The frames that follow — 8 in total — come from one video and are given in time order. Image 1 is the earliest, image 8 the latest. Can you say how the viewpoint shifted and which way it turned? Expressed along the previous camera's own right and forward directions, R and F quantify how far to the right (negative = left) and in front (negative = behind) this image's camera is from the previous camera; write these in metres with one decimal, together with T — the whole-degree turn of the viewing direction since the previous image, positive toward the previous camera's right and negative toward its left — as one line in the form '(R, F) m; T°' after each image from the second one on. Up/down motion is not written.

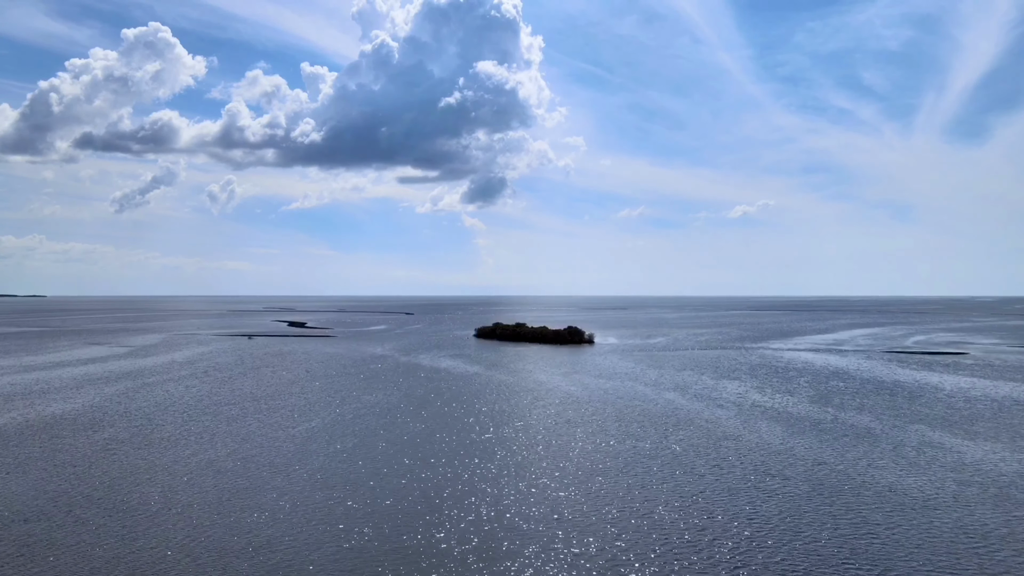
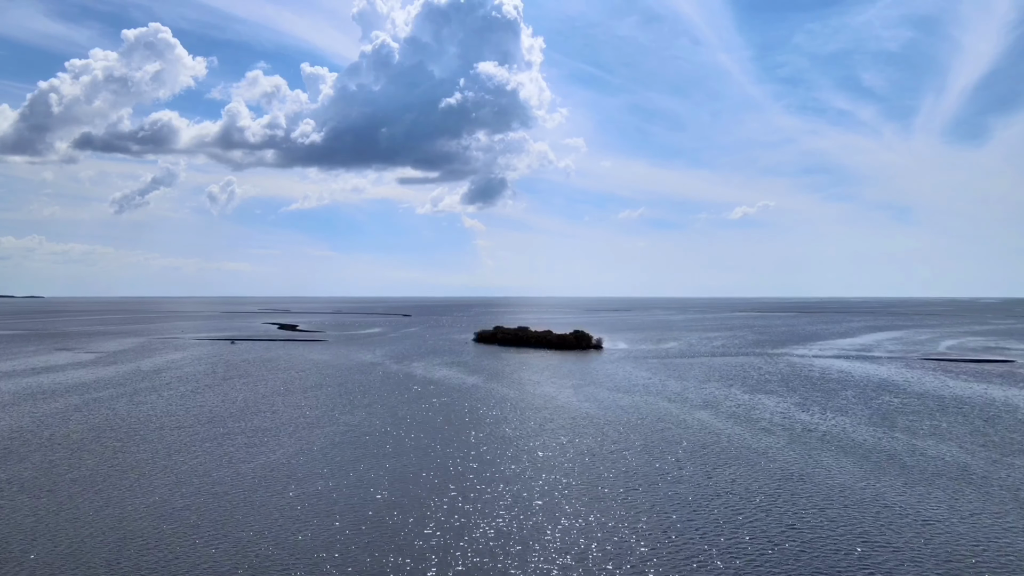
(-0.2, +5.6) m; 0°
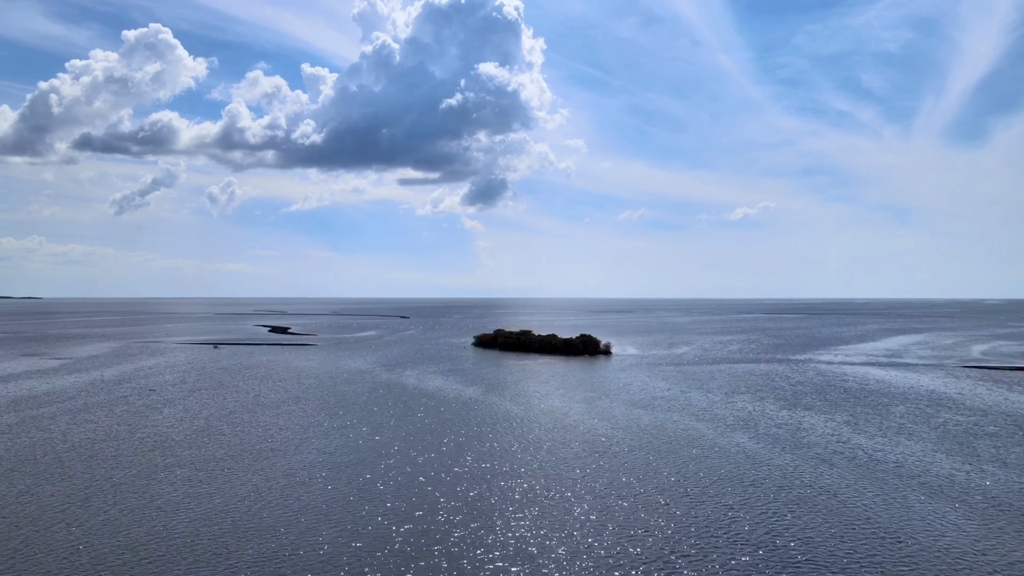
(-0.2, +5.0) m; 0°
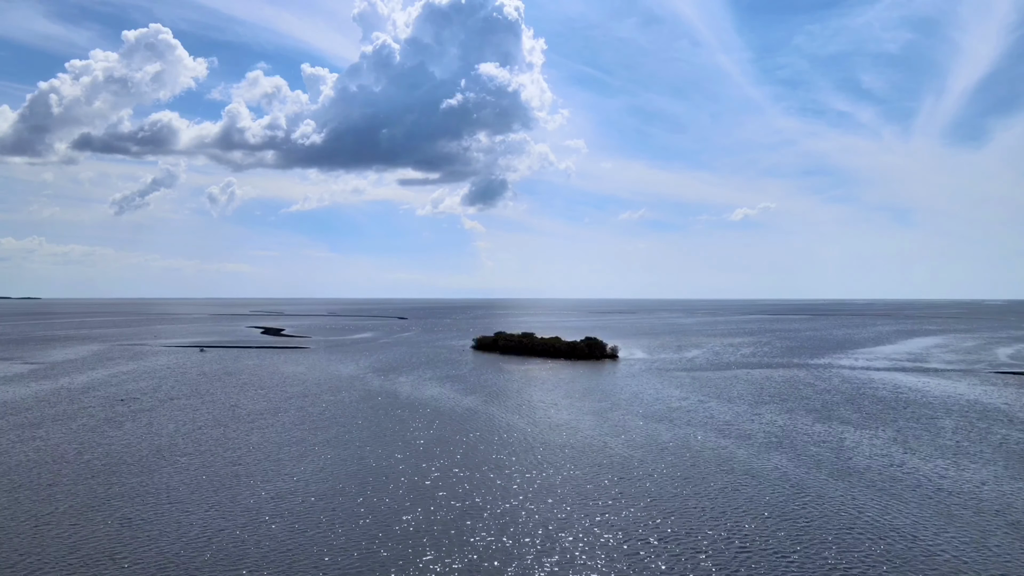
(-0.1, +3.6) m; 0°
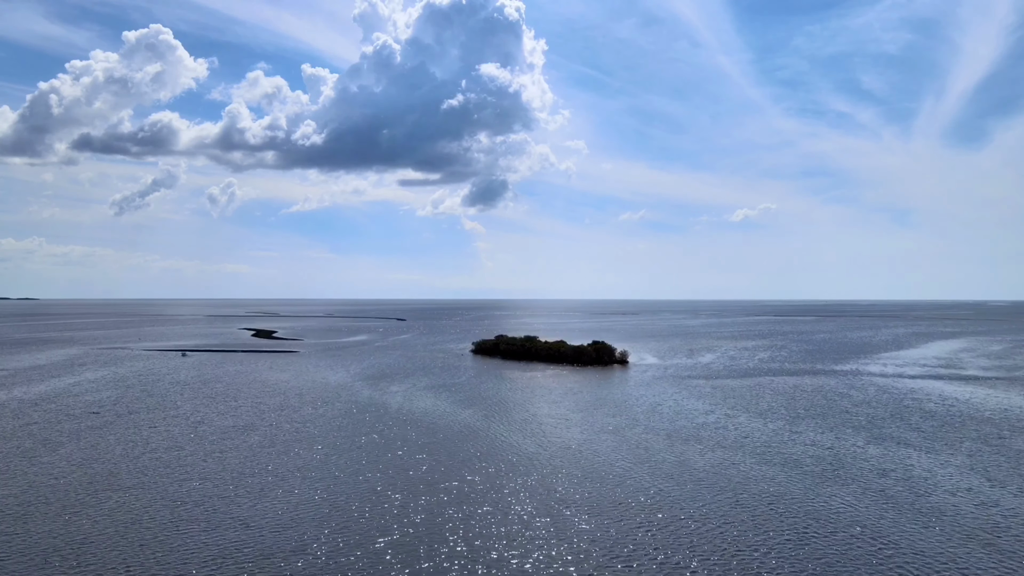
(-0.2, +4.3) m; 0°
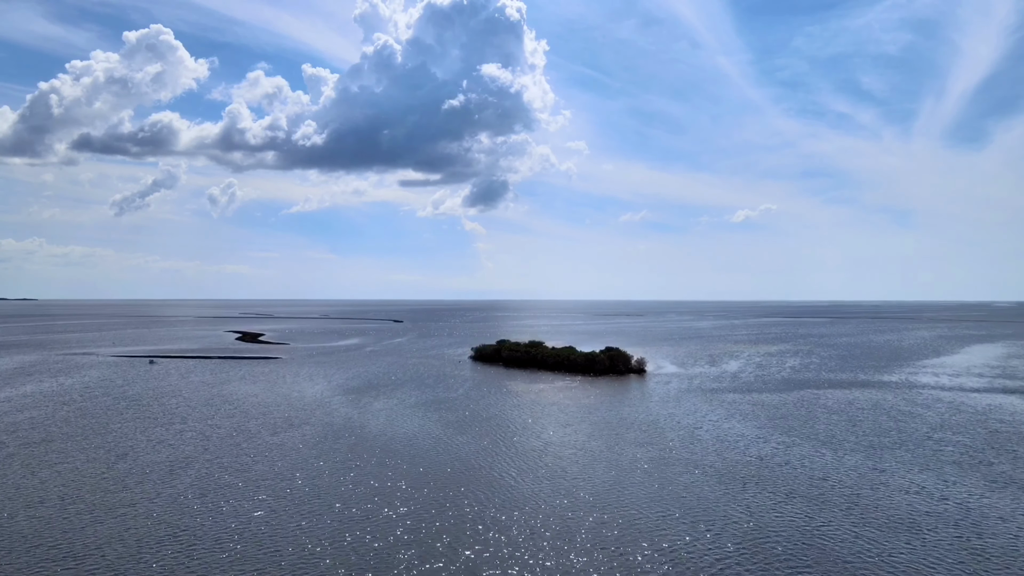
(-0.2, +6.5) m; 0°
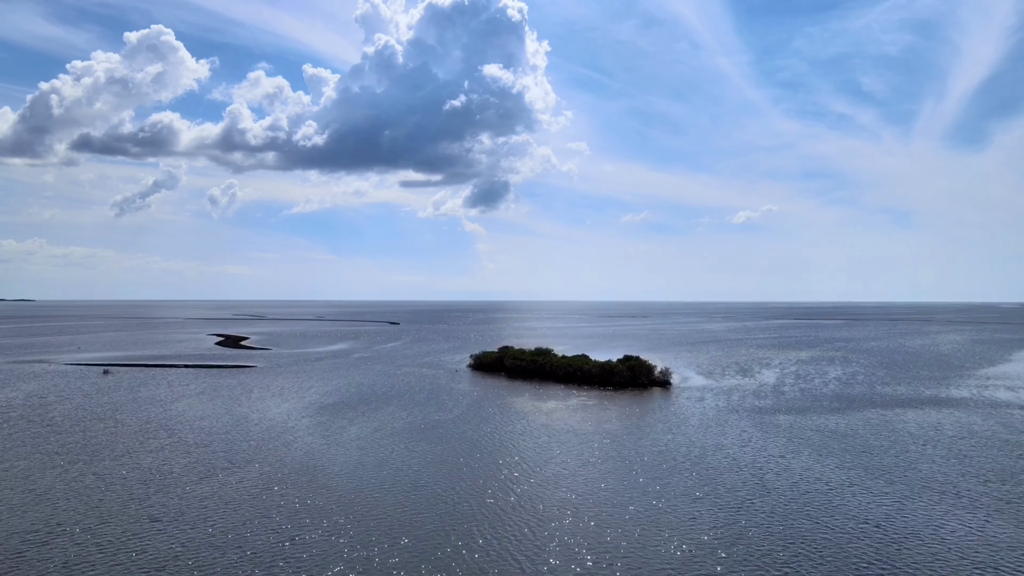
(-0.3, +7.3) m; 0°
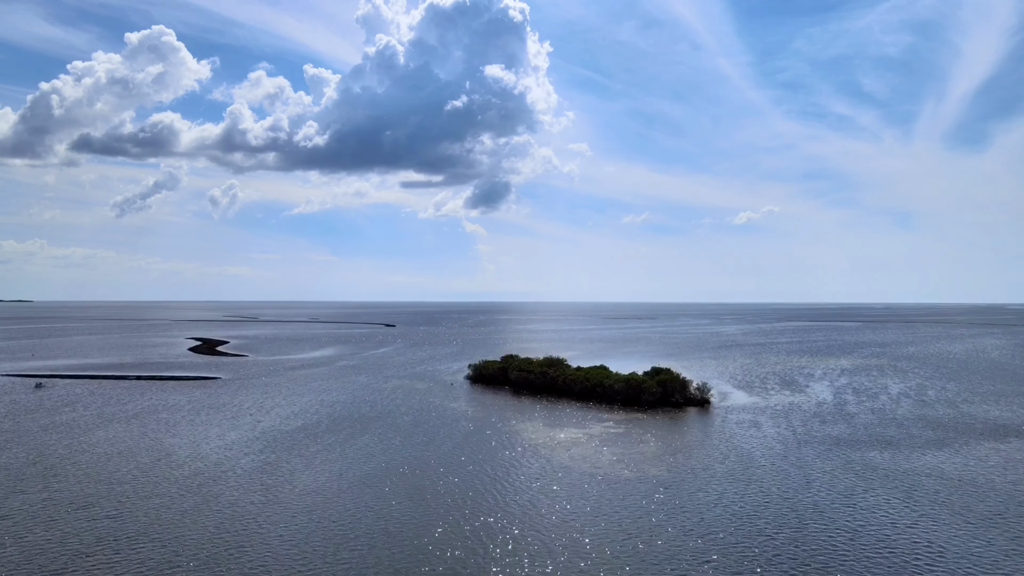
(-0.3, +8.0) m; 0°
